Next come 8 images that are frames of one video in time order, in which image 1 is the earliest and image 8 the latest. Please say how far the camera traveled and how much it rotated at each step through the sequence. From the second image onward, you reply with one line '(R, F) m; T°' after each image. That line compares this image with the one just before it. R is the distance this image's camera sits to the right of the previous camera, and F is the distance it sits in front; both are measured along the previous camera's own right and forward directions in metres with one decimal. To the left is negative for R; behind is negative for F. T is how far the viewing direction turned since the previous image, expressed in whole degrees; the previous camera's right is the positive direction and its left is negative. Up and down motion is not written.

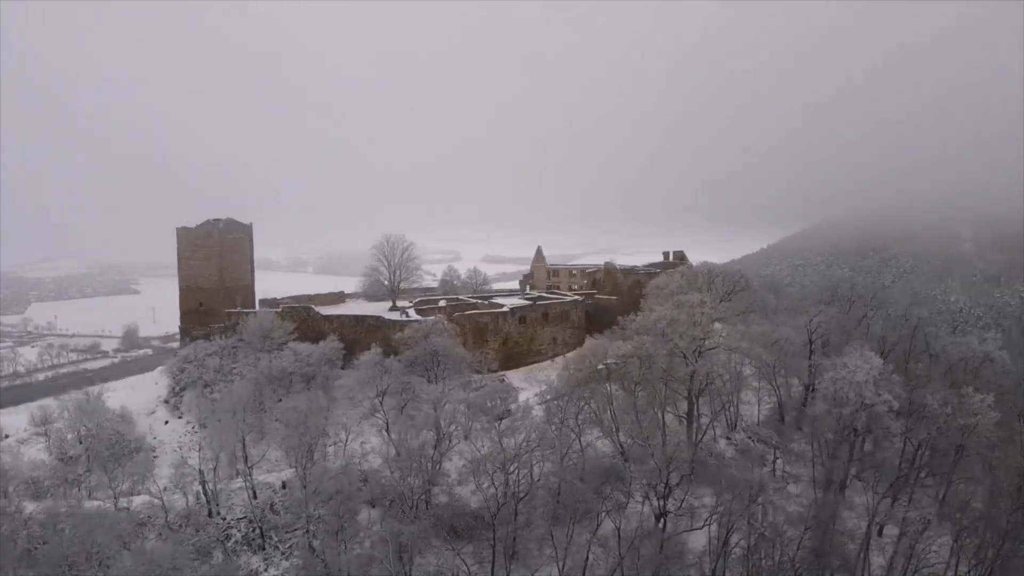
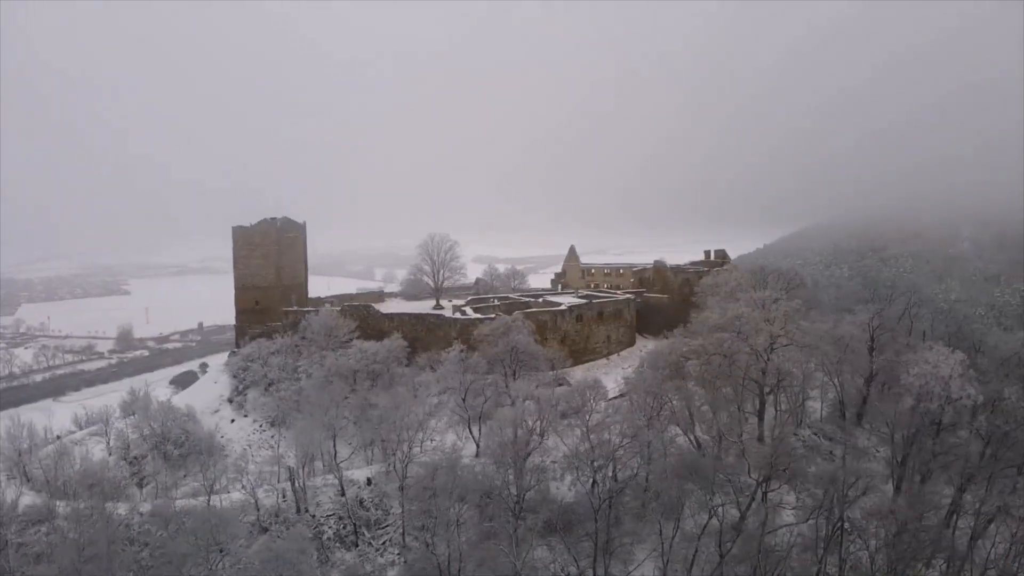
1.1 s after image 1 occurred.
(-1.8, 0.0) m; -1°
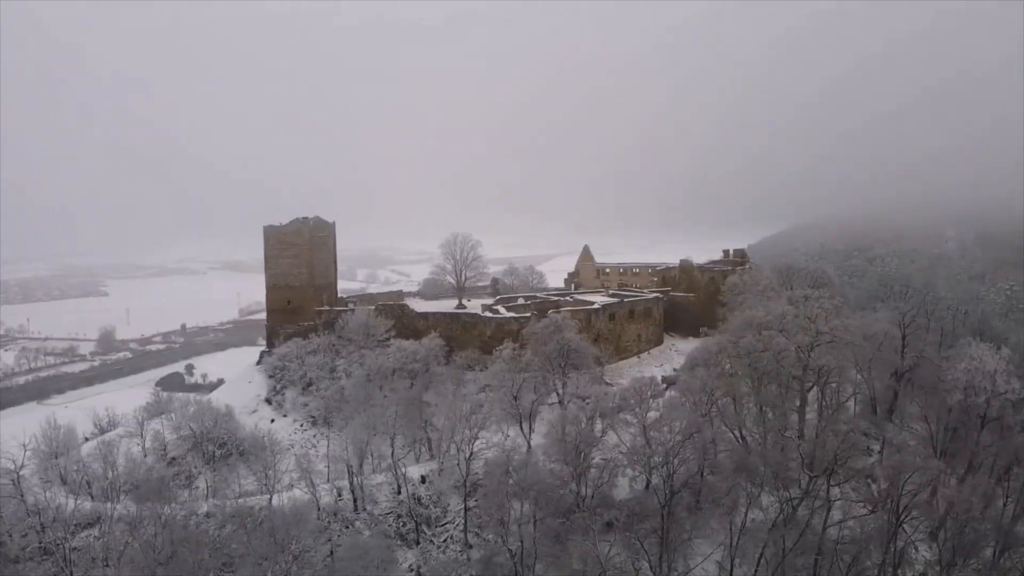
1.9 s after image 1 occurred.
(-1.4, 0.0) m; +1°
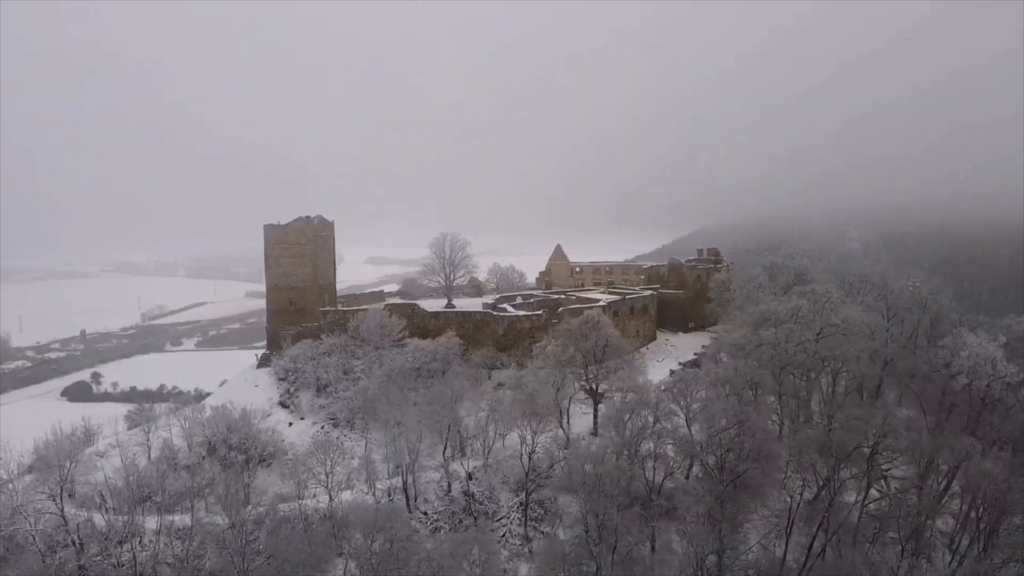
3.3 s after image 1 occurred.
(-2.4, -0.1) m; +6°
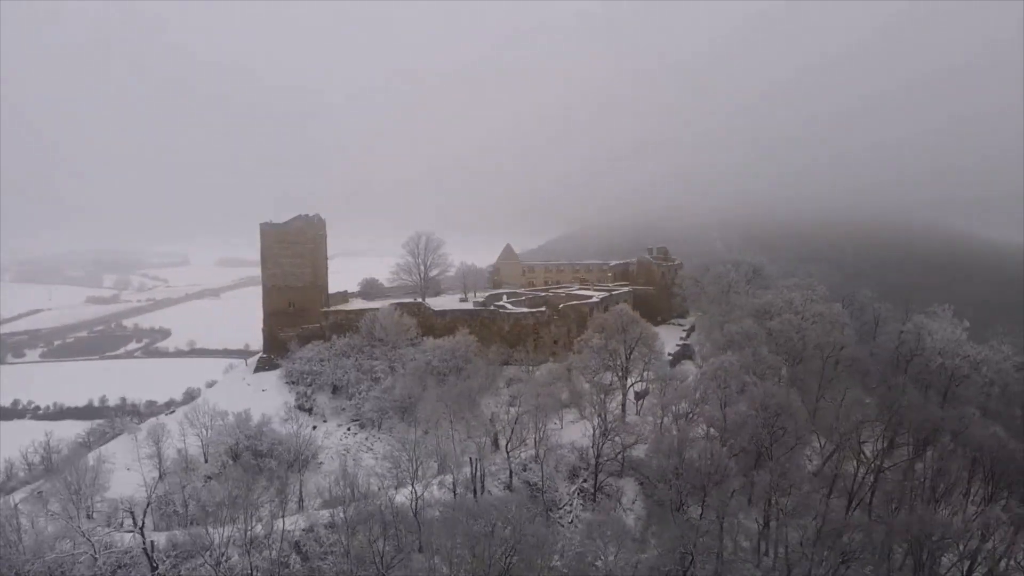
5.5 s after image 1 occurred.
(-3.6, -0.3) m; +10°
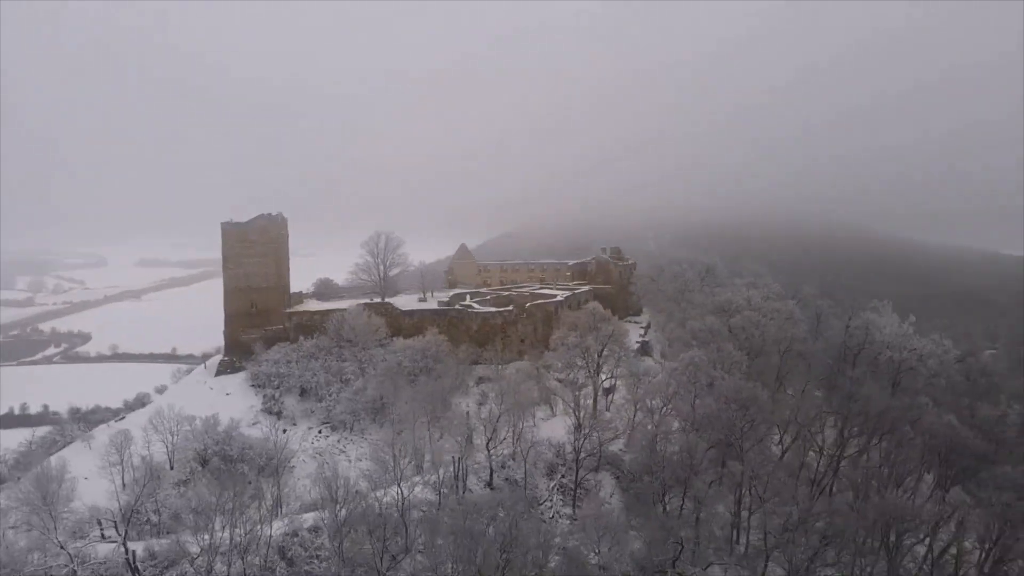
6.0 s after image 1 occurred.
(-0.8, -0.2) m; +6°
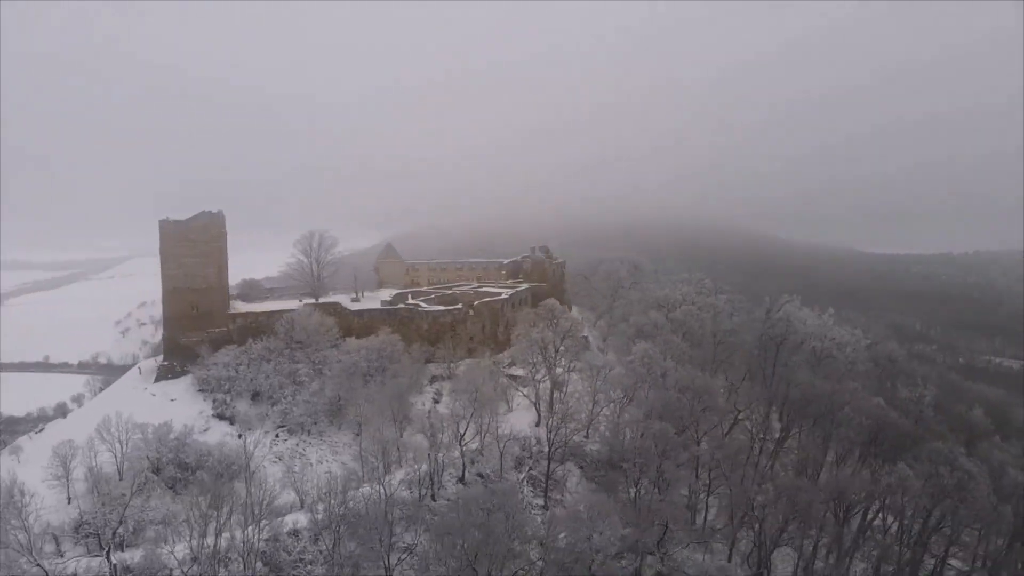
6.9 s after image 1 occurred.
(-1.4, -0.5) m; +9°
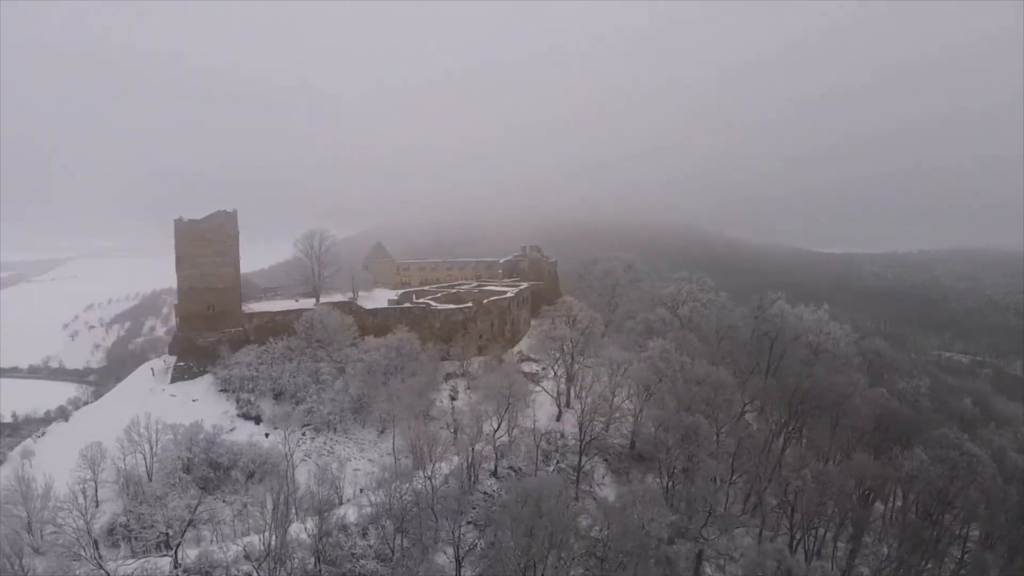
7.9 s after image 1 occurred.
(-1.6, -0.3) m; +3°
